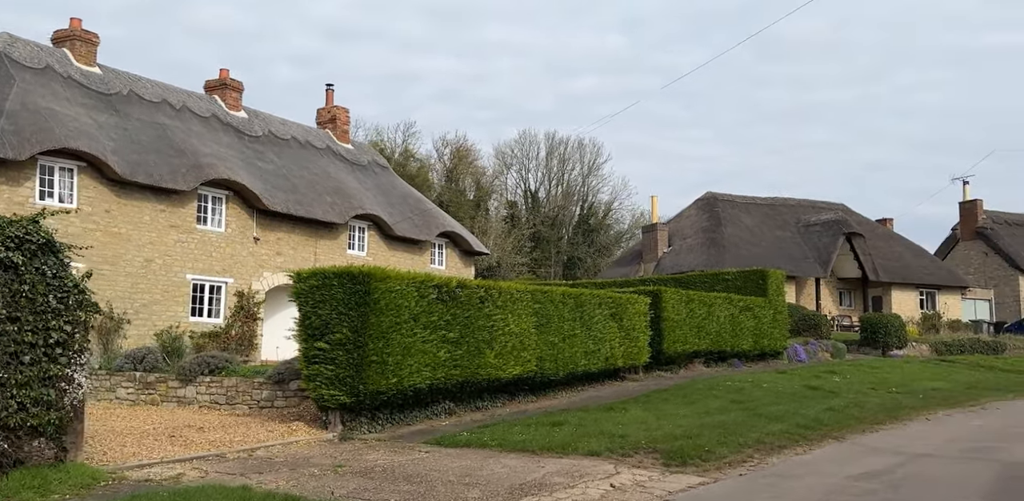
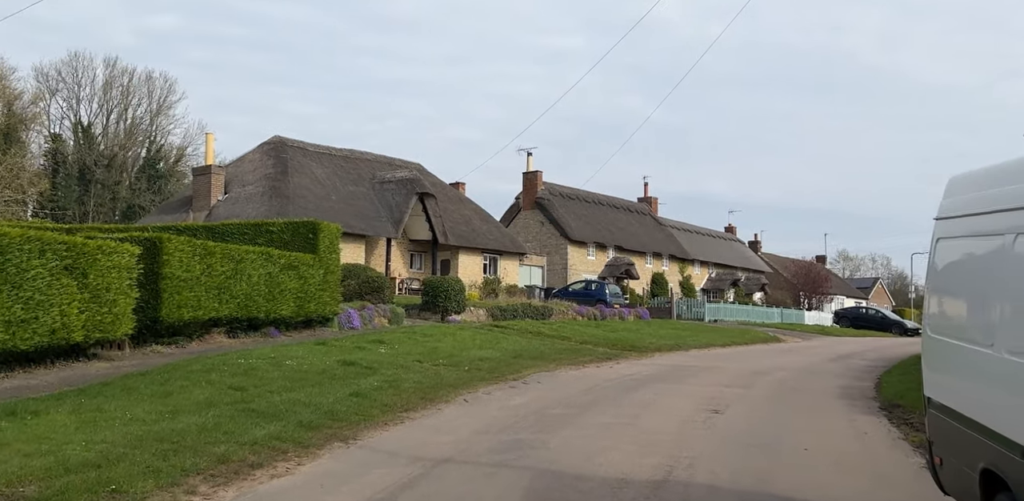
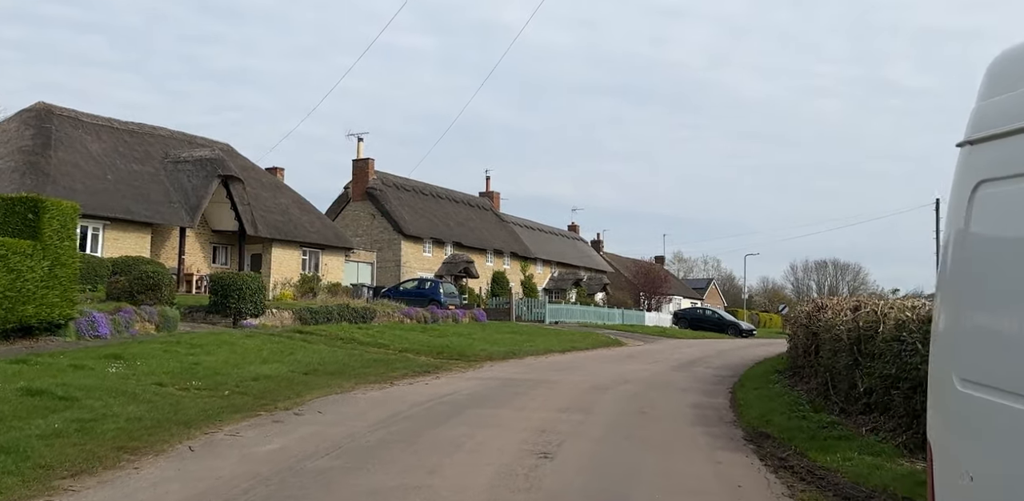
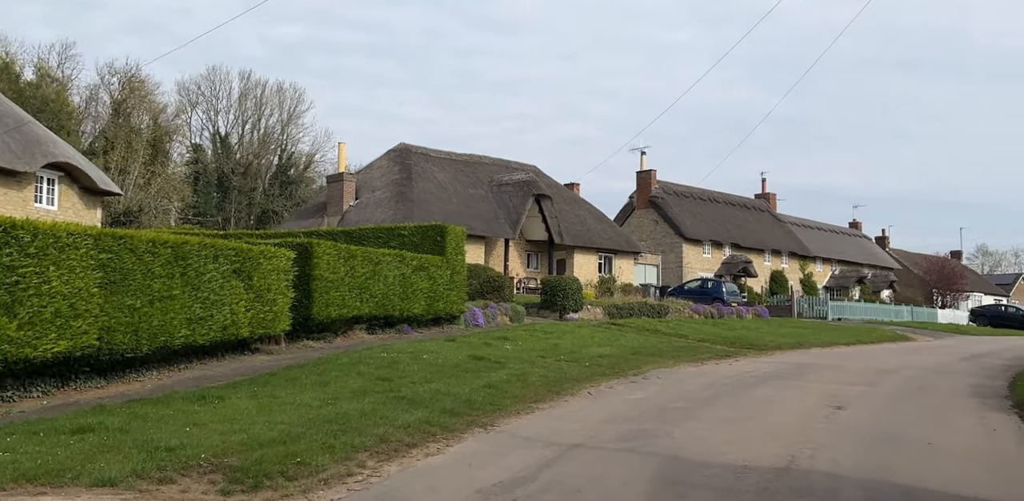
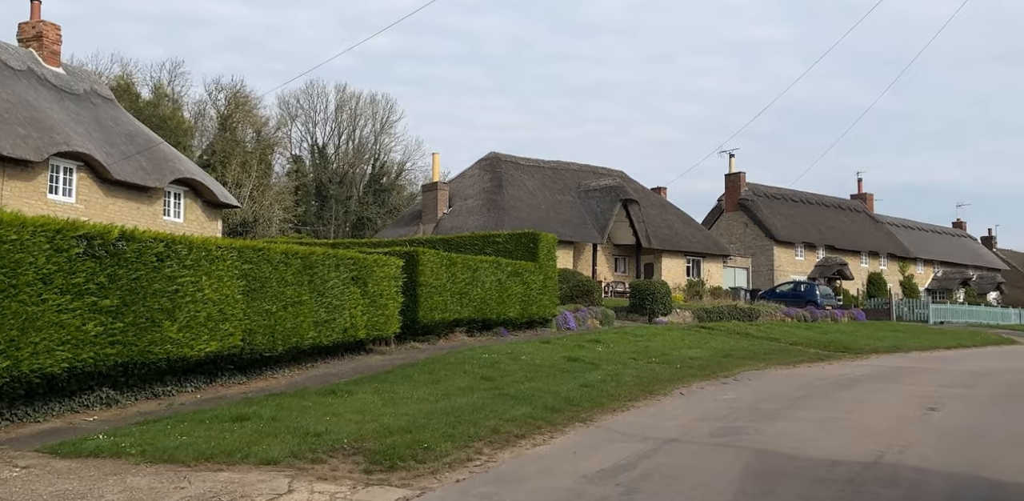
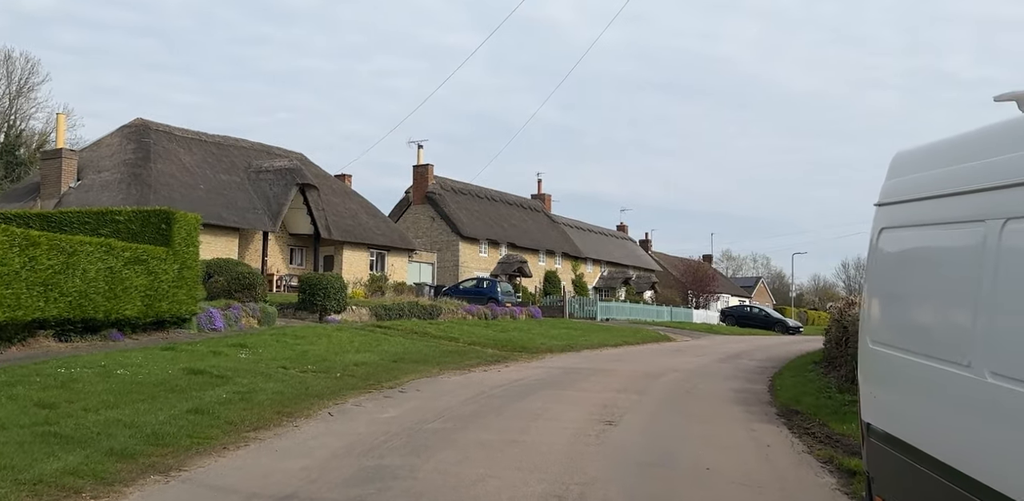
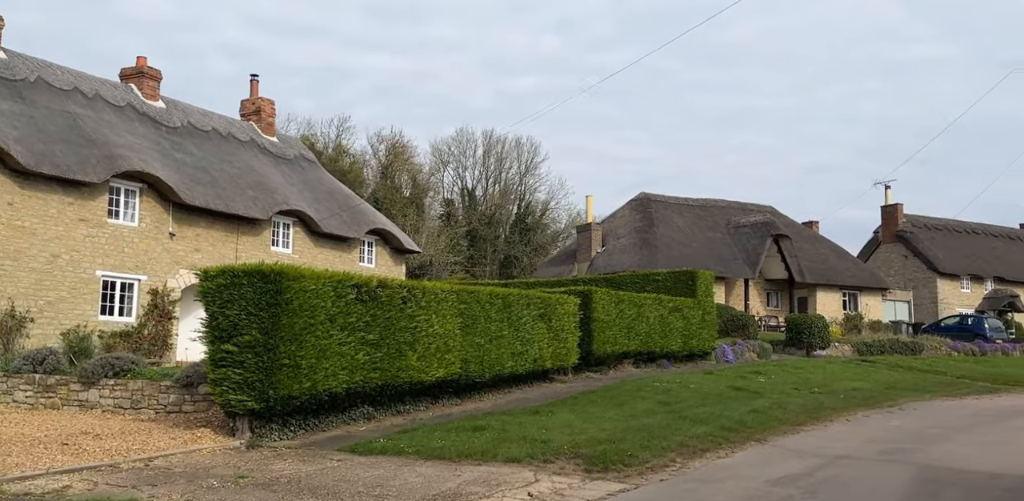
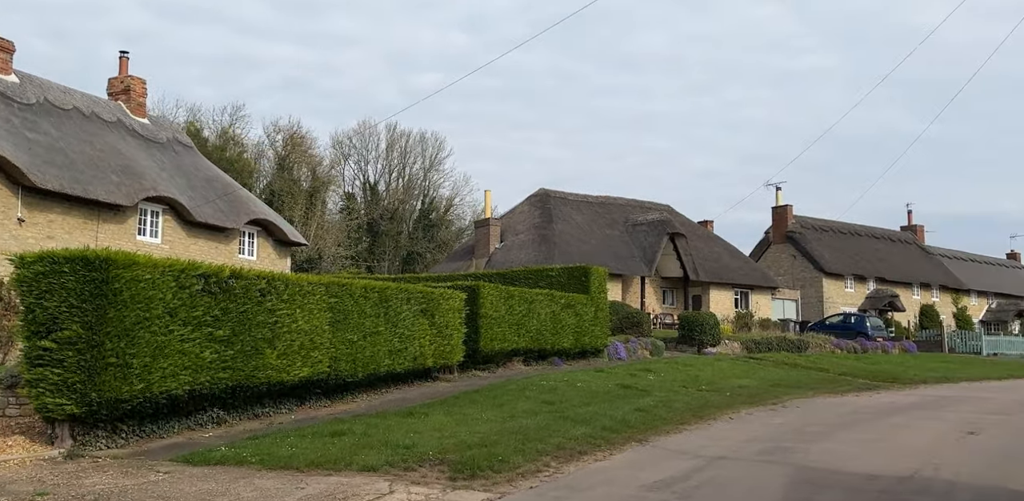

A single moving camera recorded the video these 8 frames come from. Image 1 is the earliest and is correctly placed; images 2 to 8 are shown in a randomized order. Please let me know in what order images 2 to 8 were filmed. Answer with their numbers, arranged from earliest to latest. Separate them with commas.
7, 8, 5, 4, 2, 6, 3
